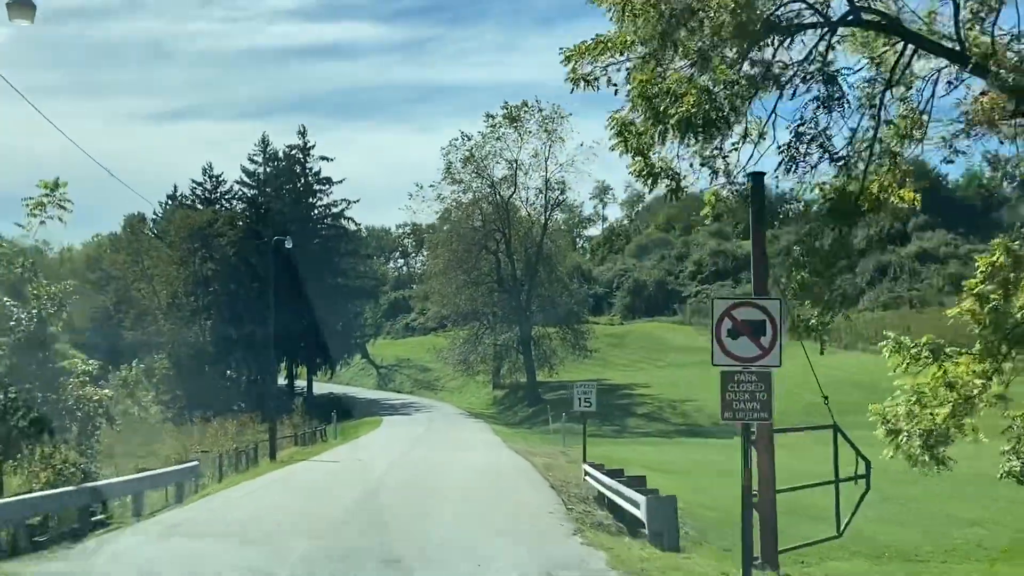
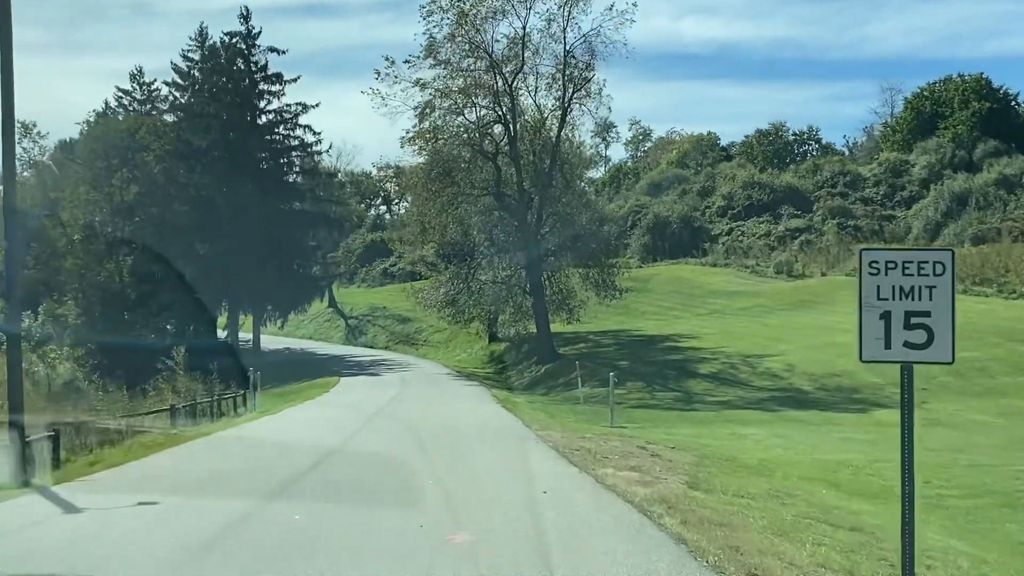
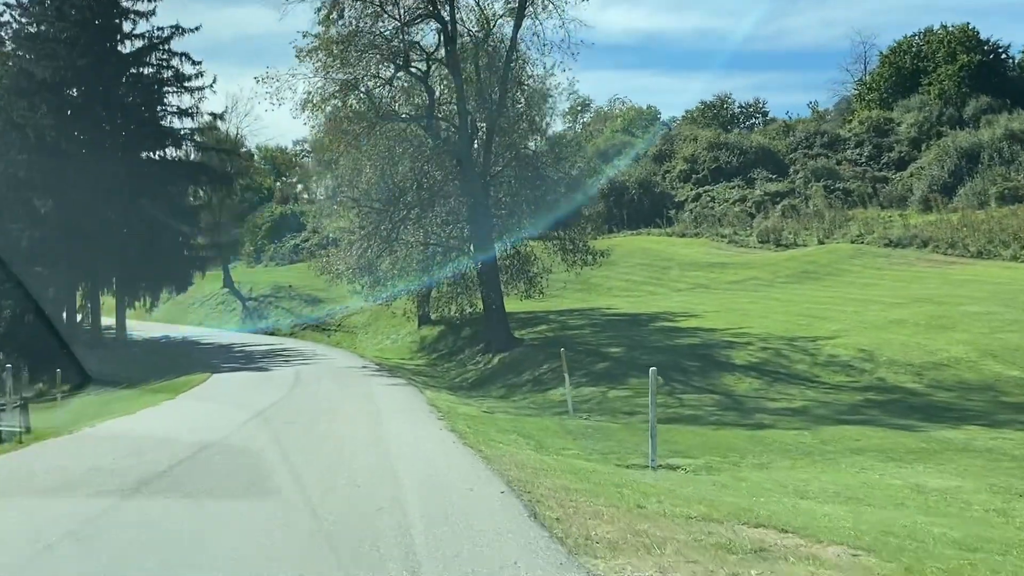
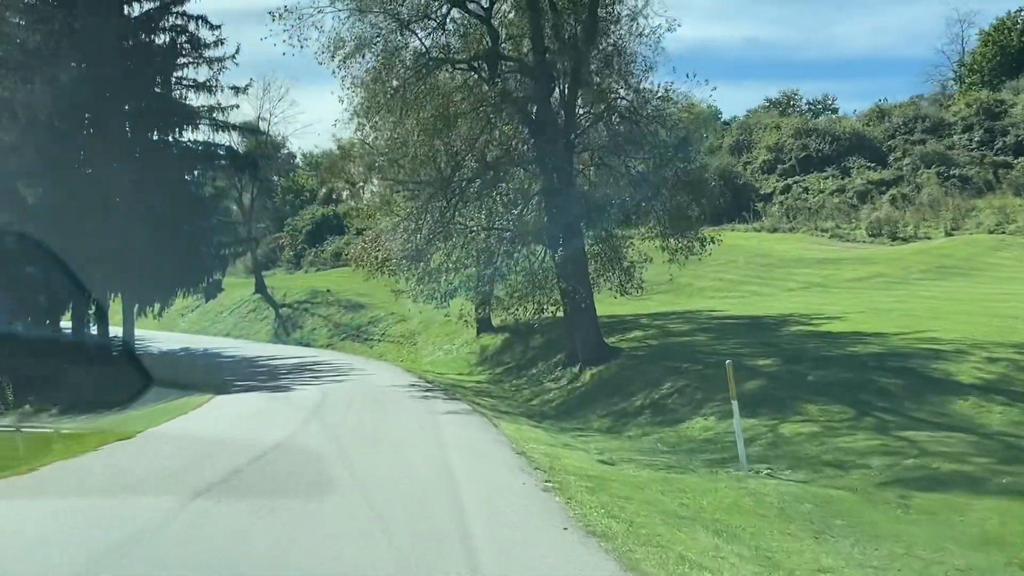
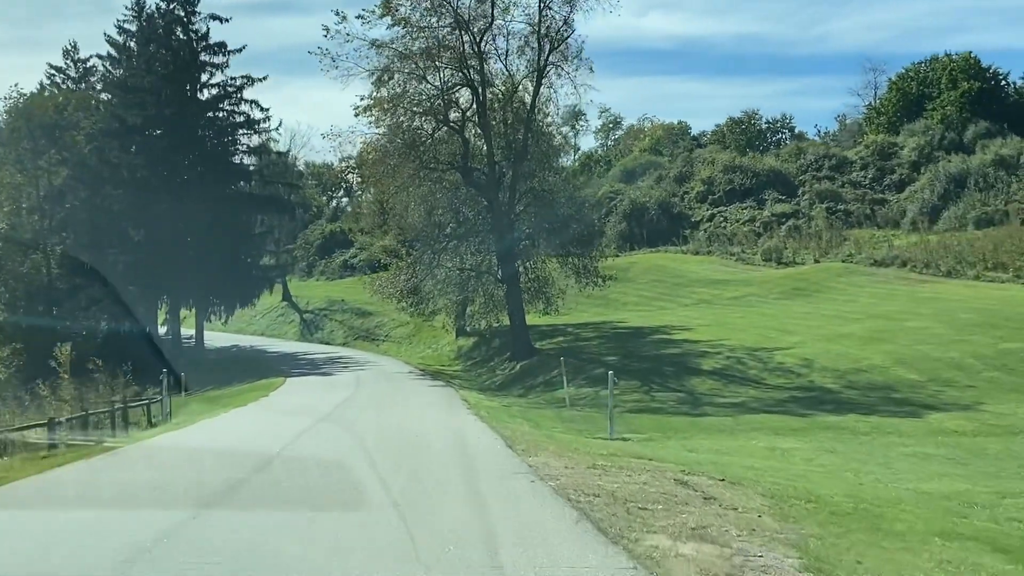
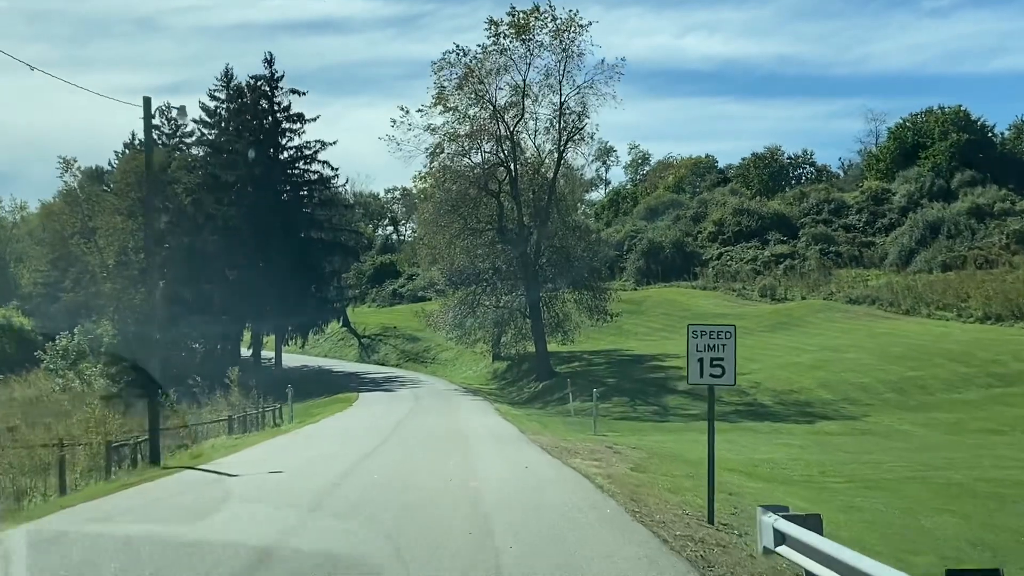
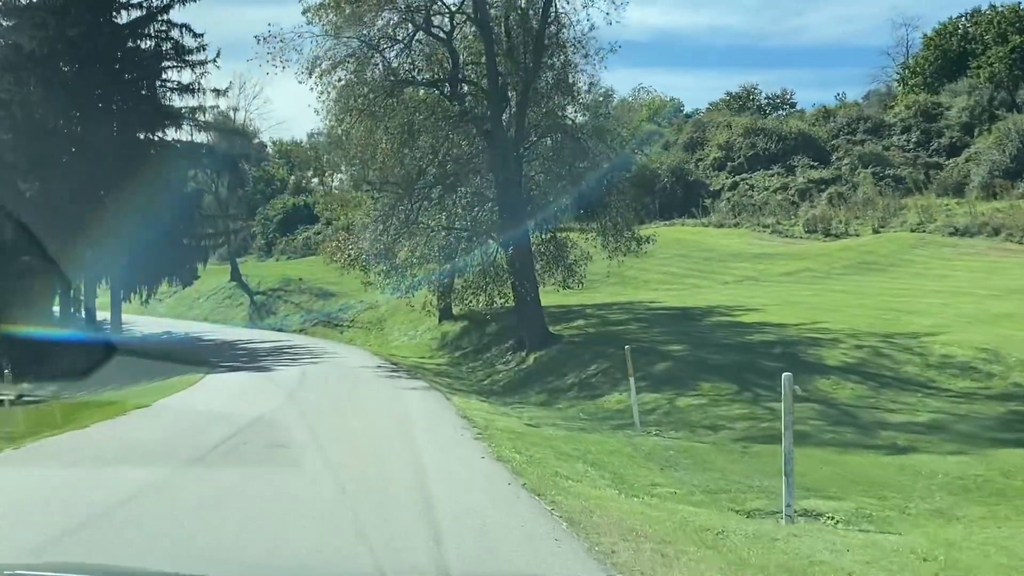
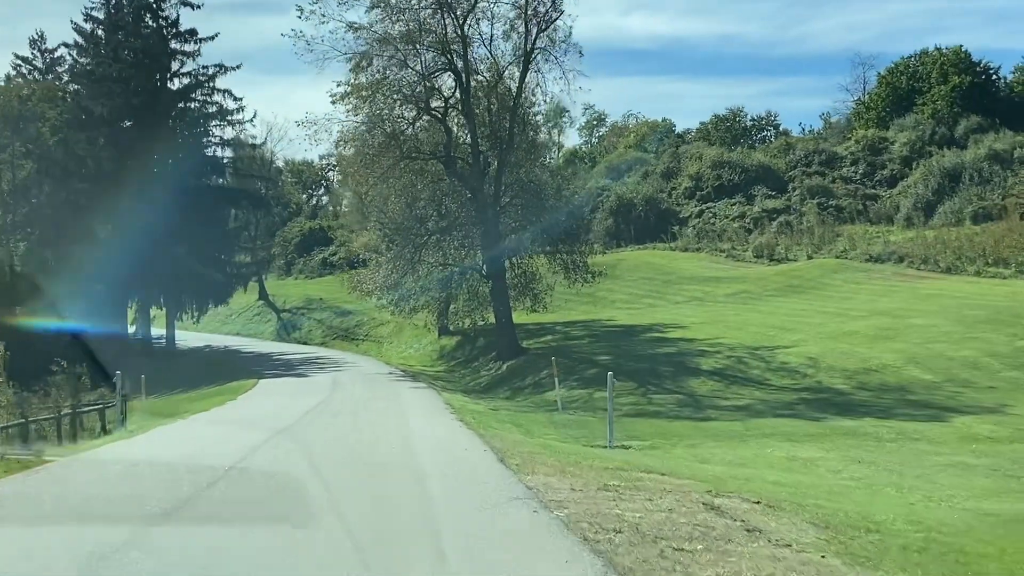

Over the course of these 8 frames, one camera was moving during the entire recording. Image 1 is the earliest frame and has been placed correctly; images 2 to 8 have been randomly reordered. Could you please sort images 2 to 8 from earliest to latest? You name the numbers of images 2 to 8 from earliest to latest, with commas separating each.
6, 2, 5, 8, 3, 7, 4
